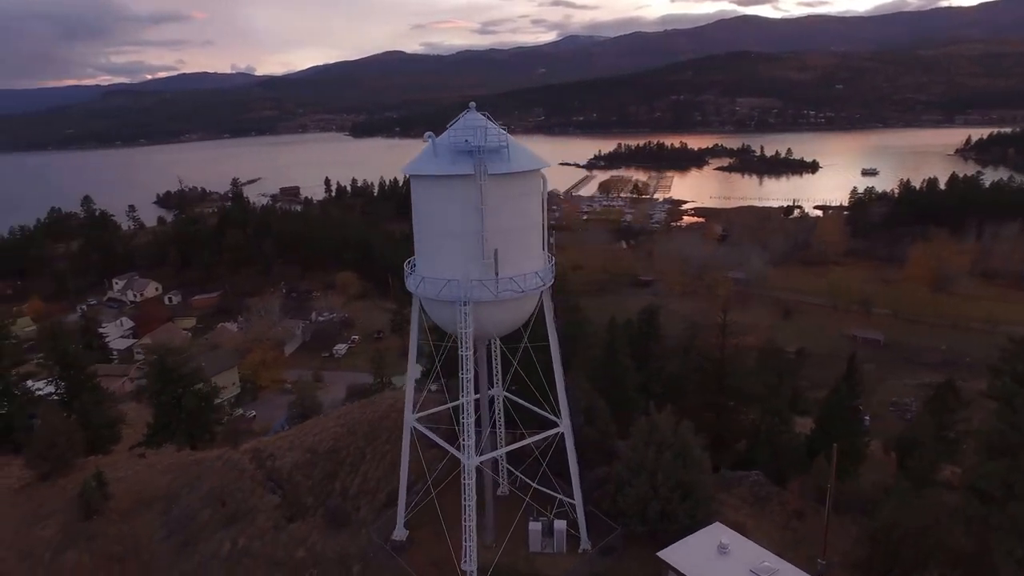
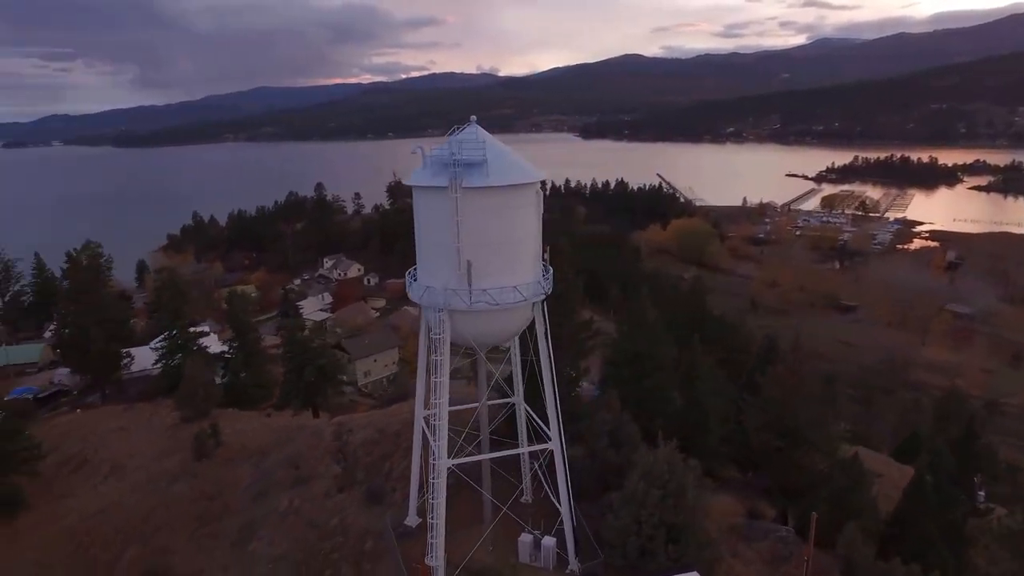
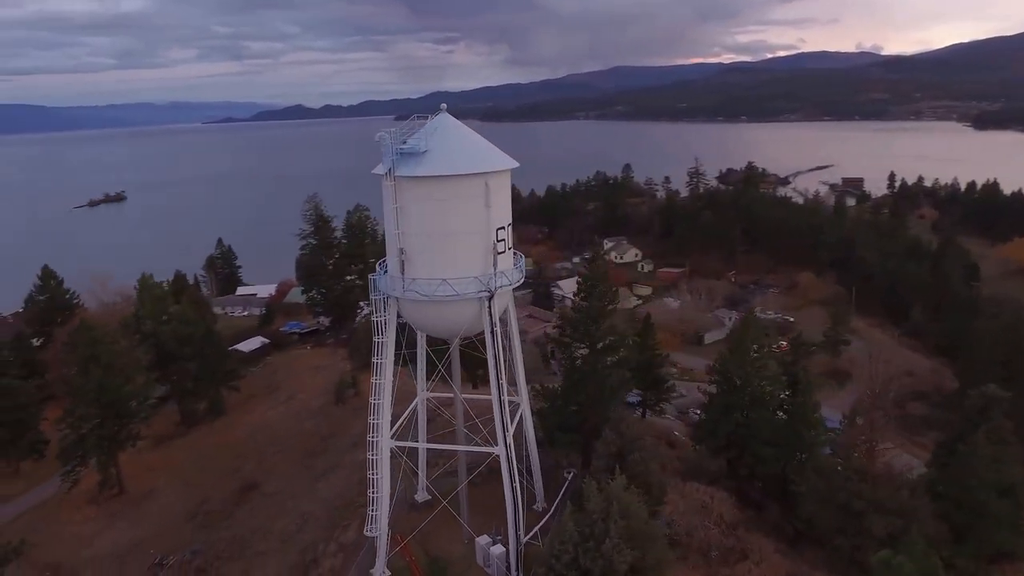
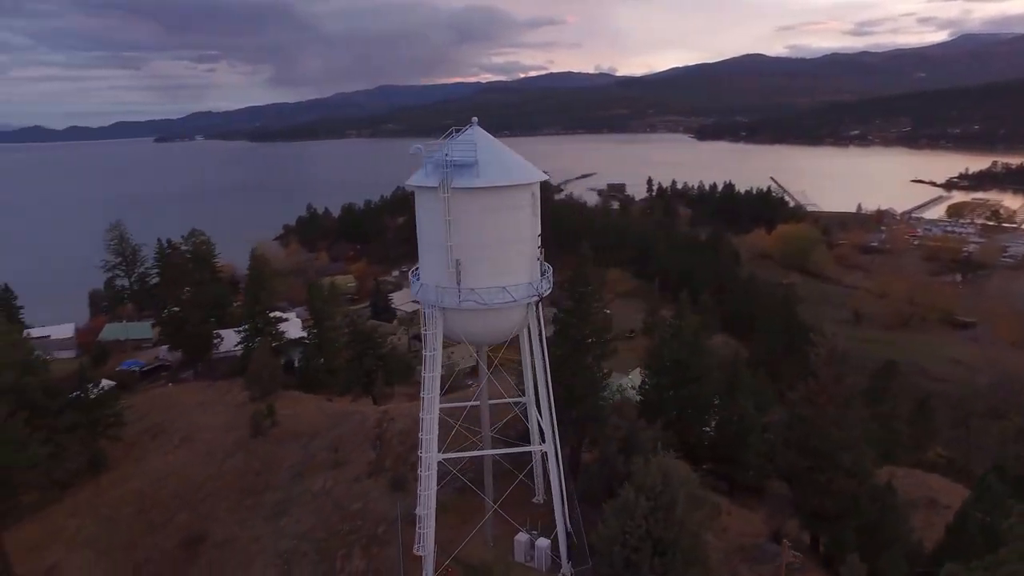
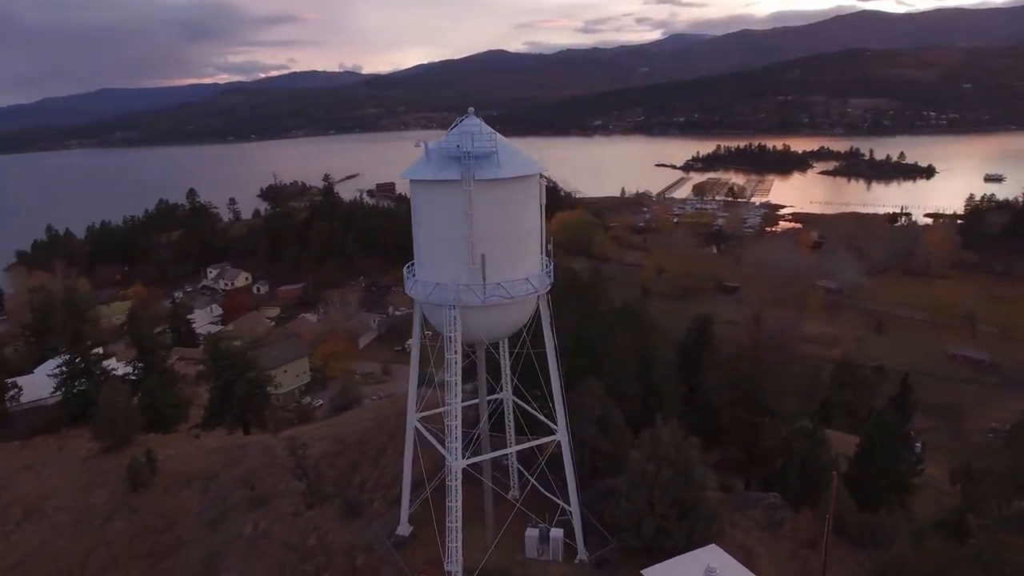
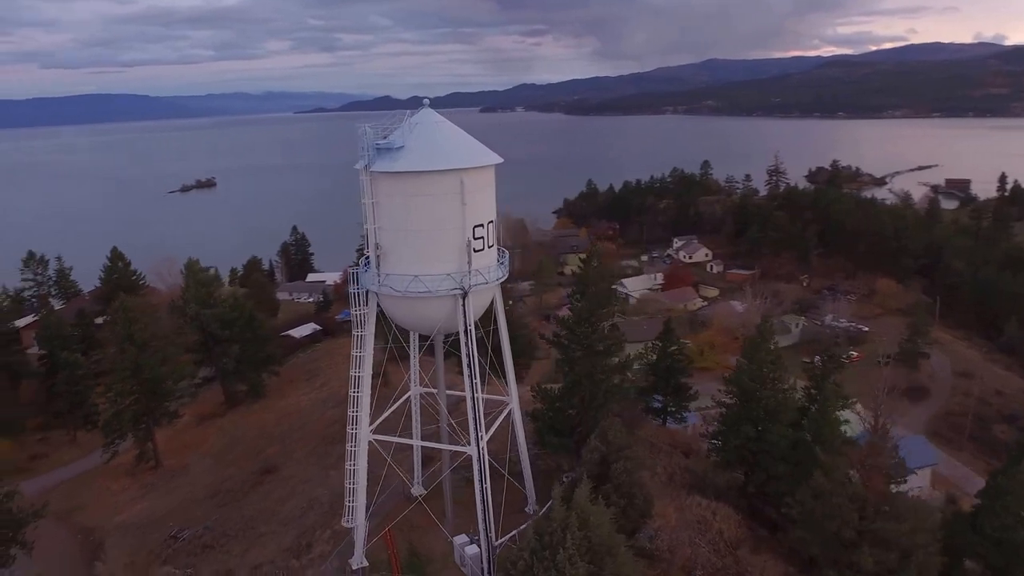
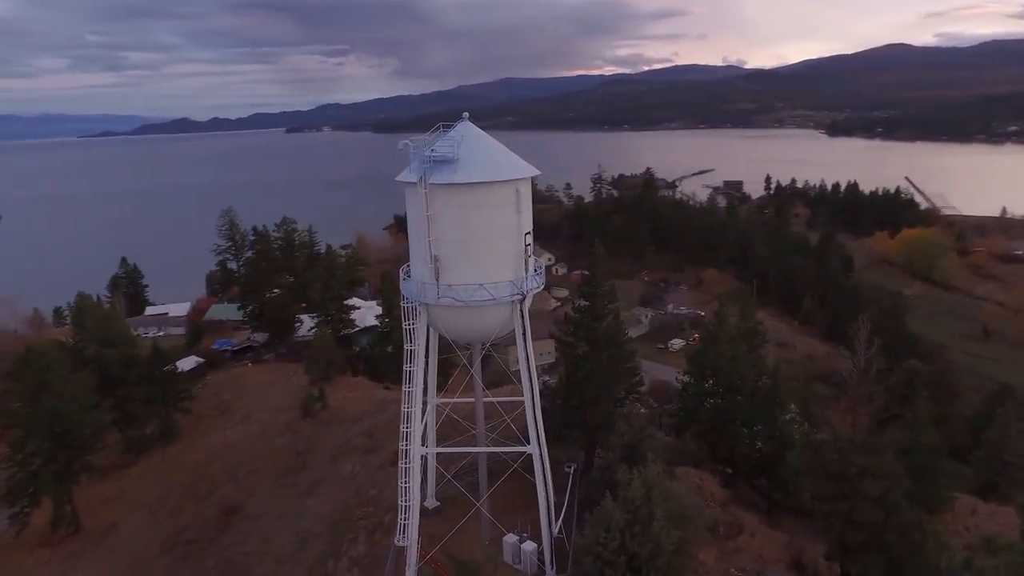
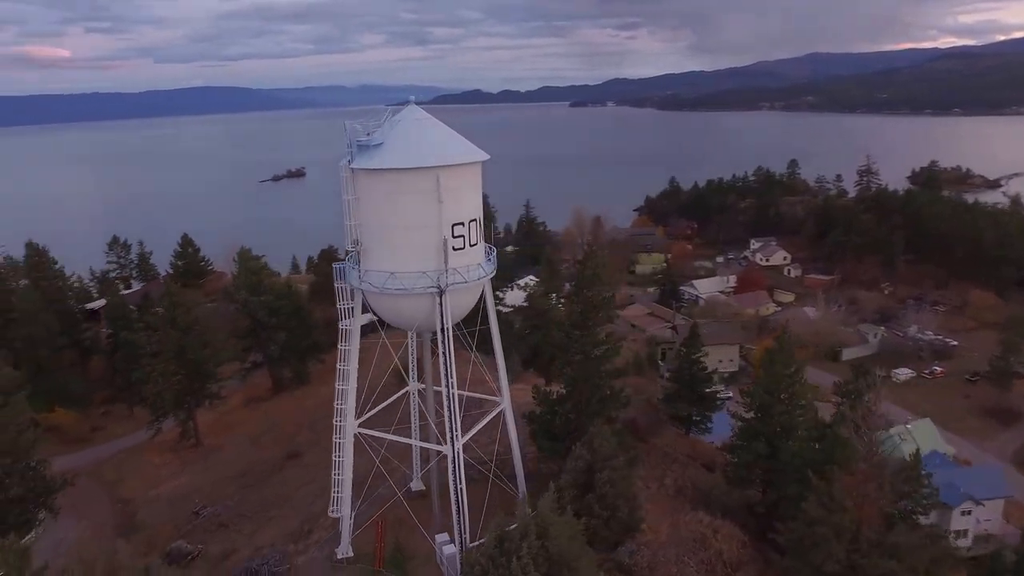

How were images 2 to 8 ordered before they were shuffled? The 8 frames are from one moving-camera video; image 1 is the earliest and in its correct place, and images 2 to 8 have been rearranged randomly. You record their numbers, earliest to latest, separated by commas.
5, 2, 4, 7, 3, 6, 8
